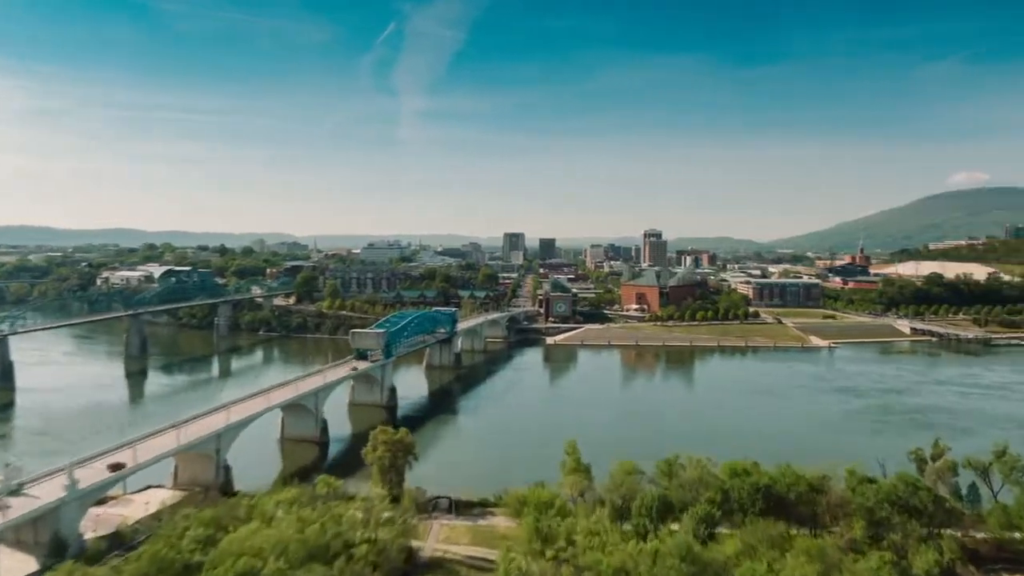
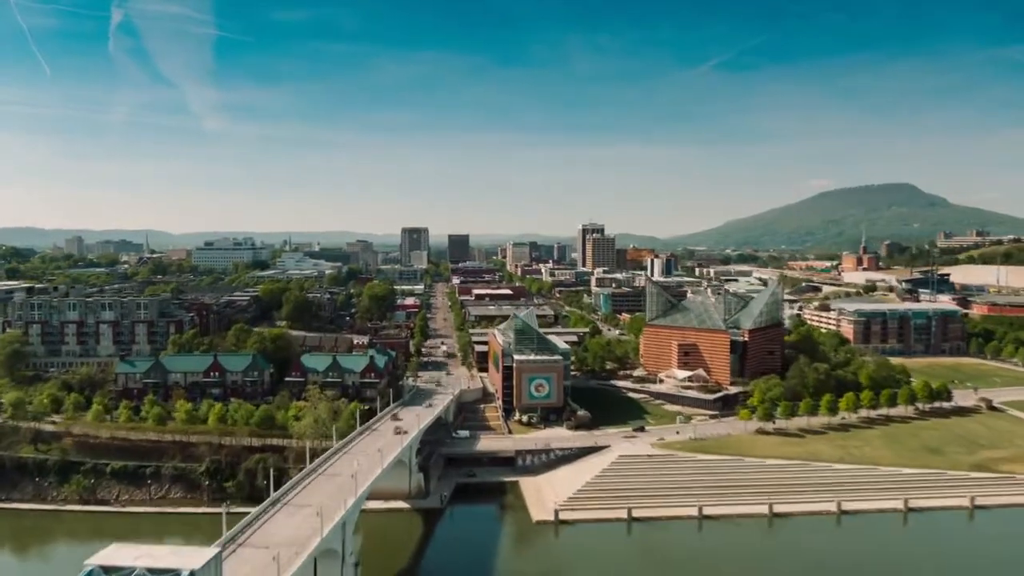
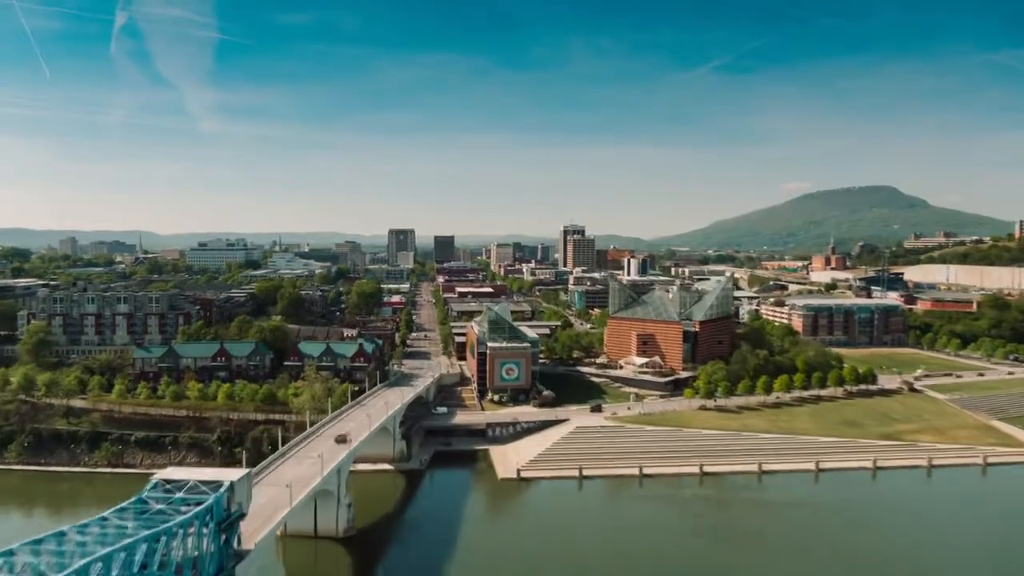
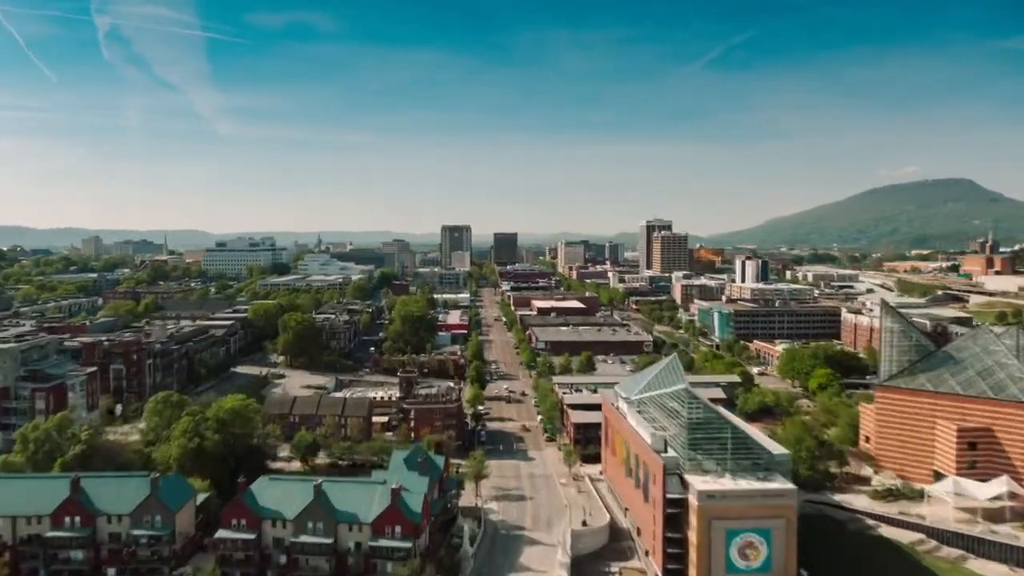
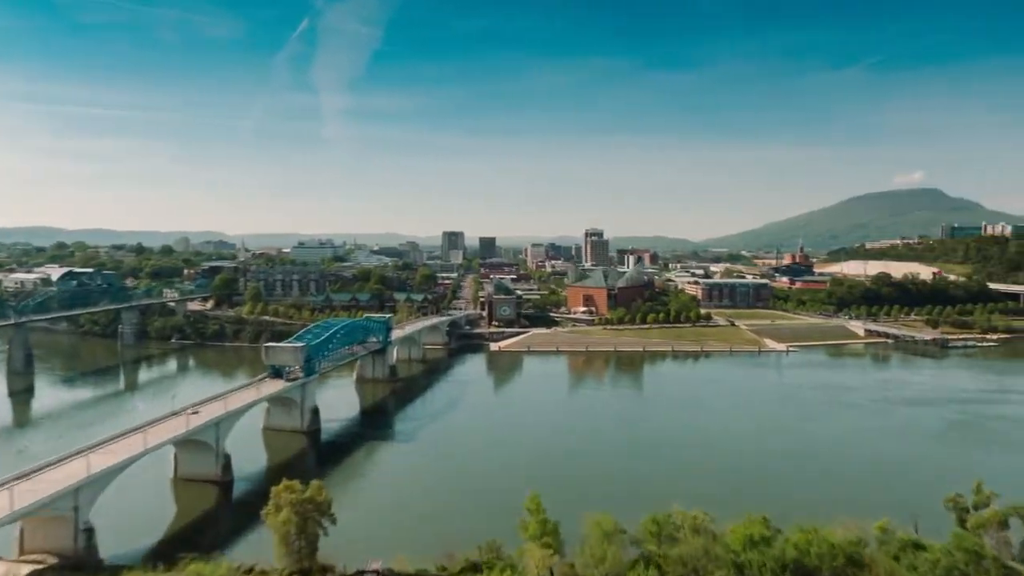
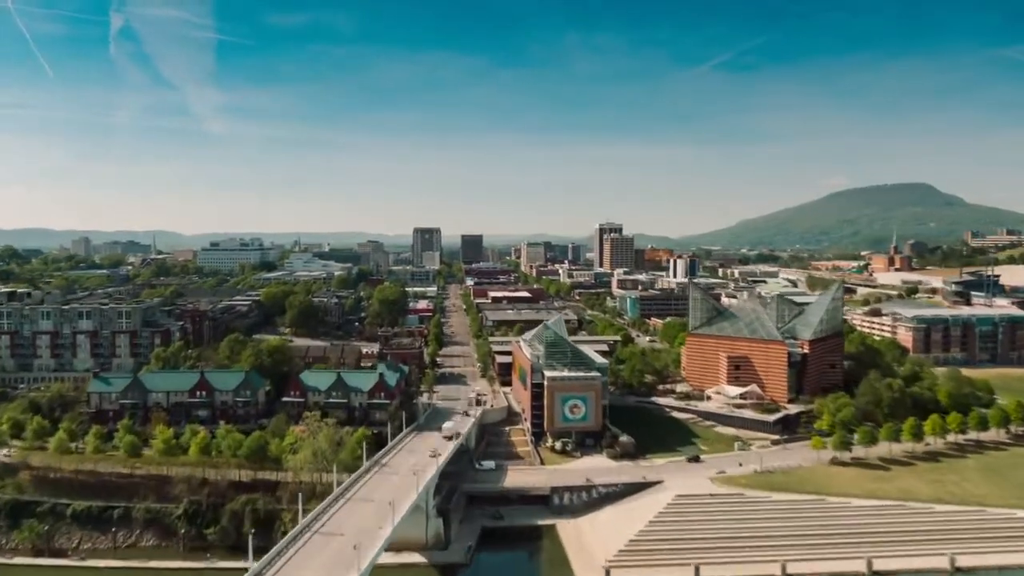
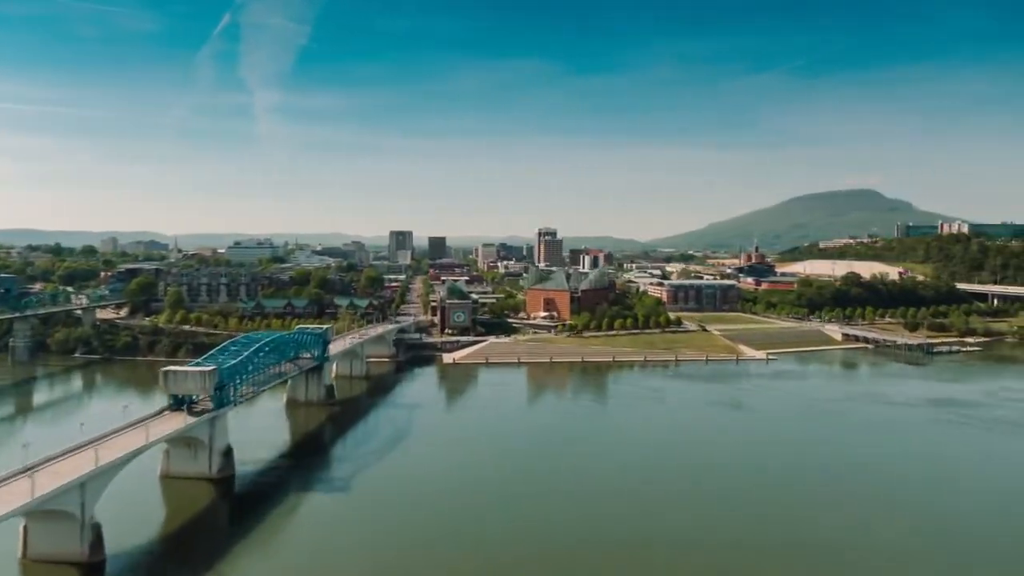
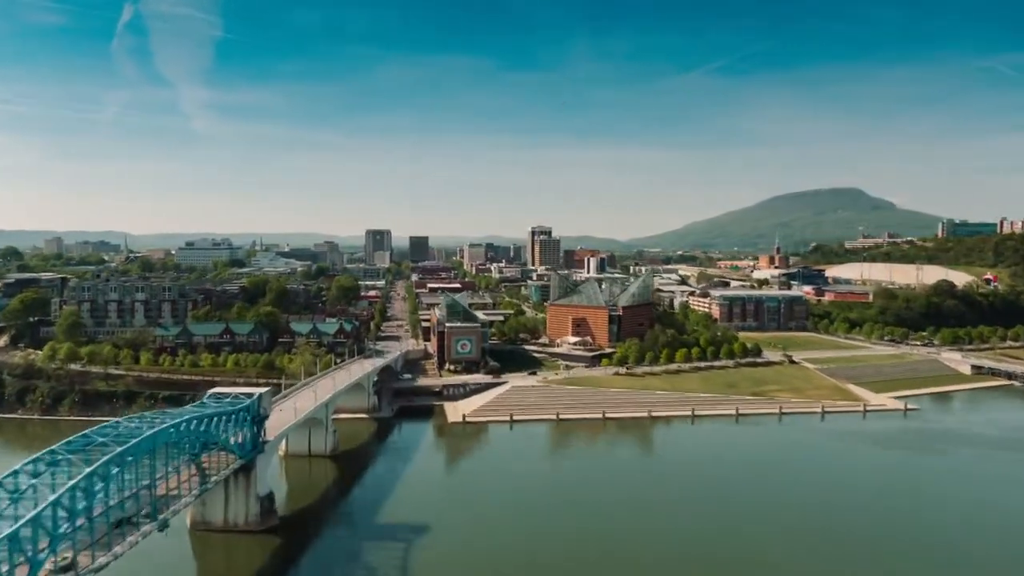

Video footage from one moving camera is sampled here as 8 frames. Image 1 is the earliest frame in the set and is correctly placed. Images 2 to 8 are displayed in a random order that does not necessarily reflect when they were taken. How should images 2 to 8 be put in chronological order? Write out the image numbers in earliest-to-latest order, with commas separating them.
5, 7, 8, 3, 2, 6, 4
